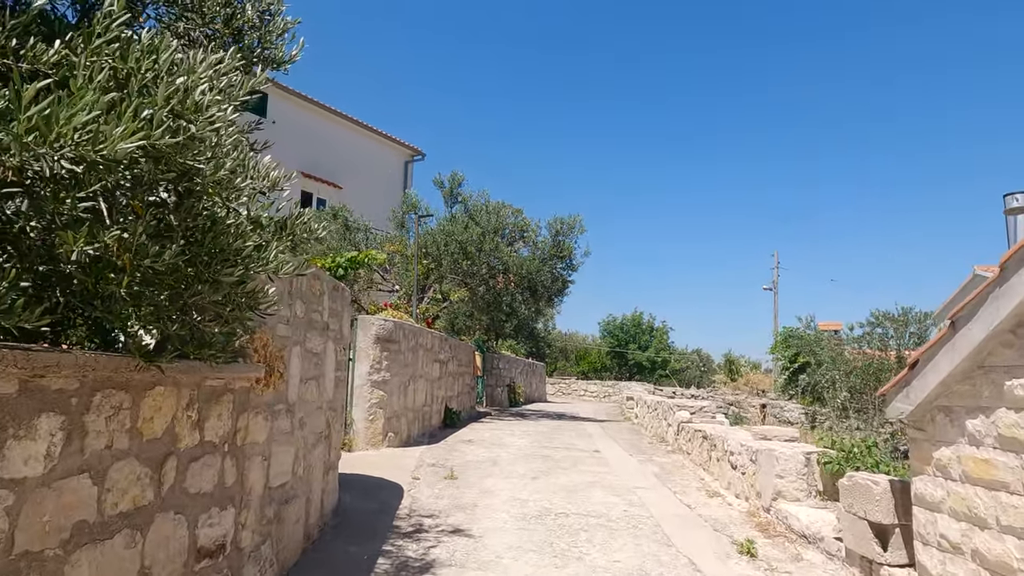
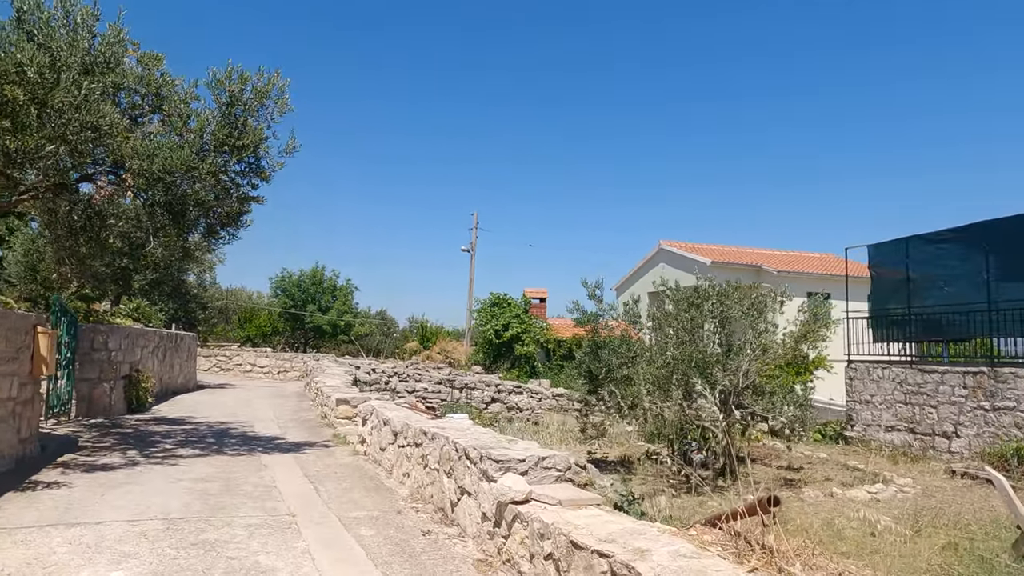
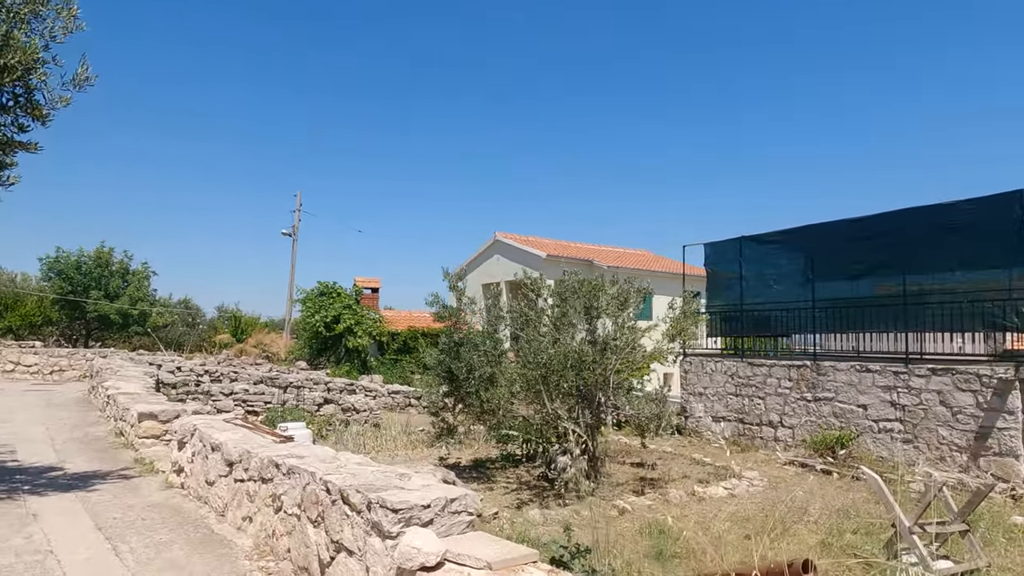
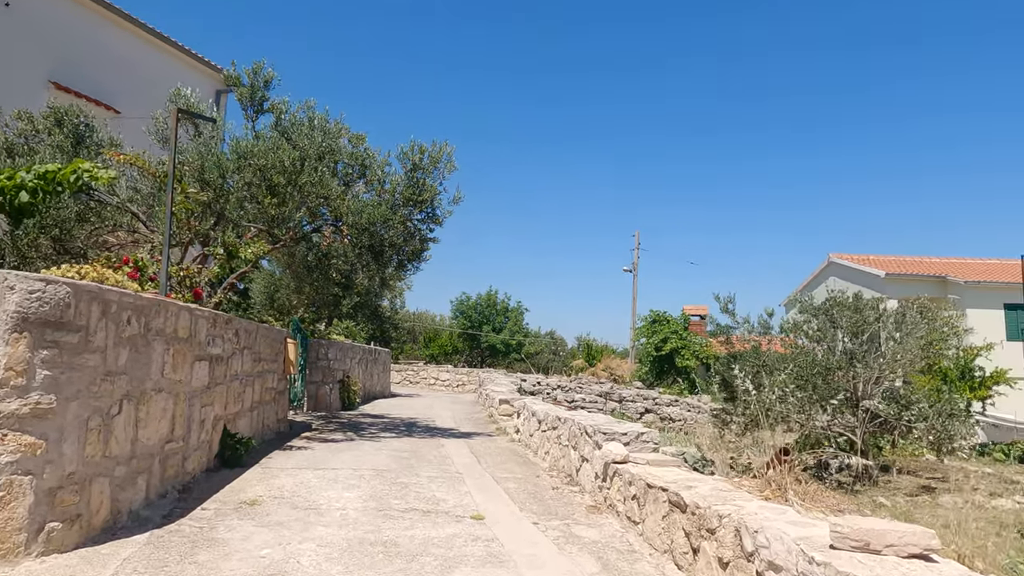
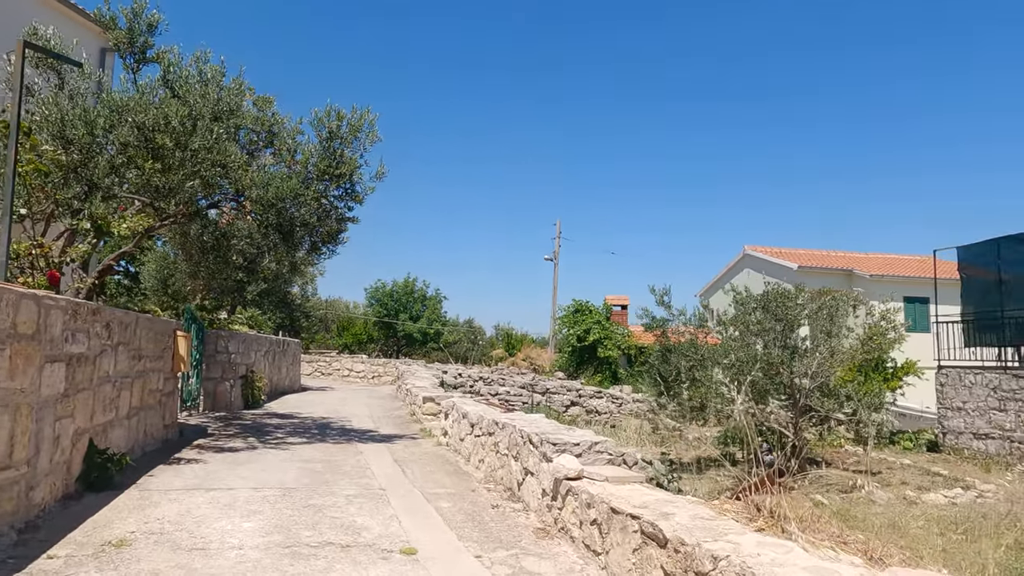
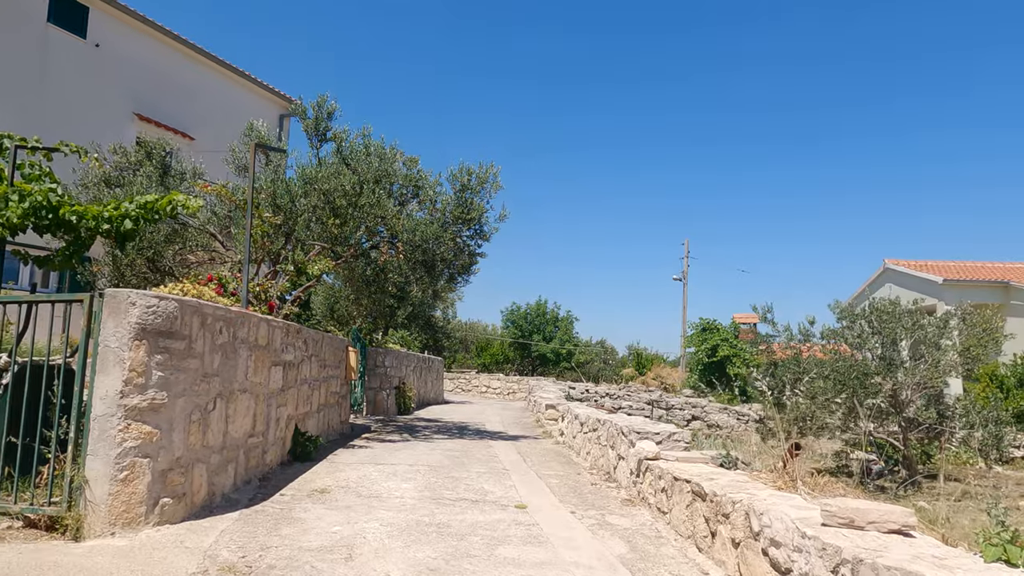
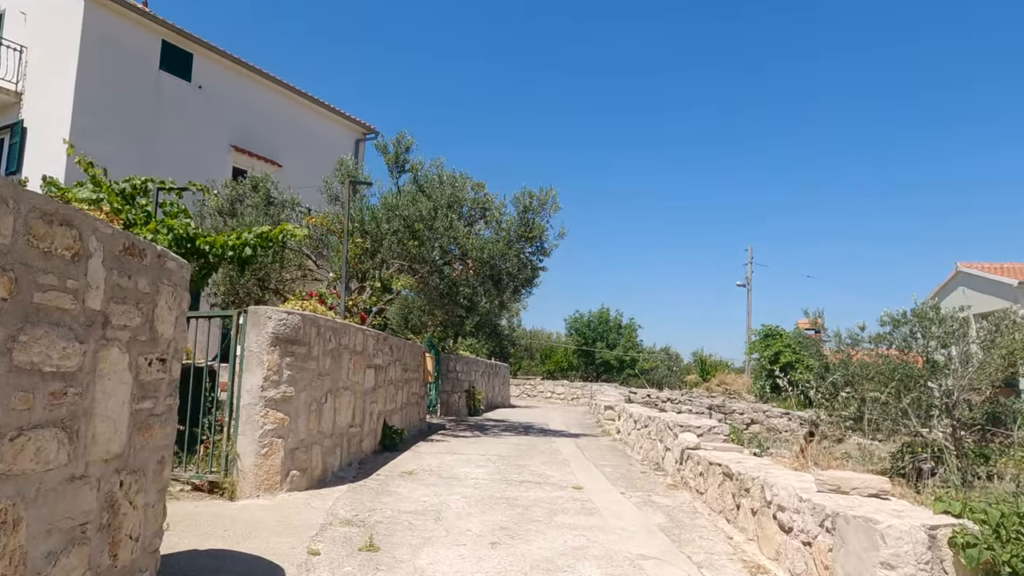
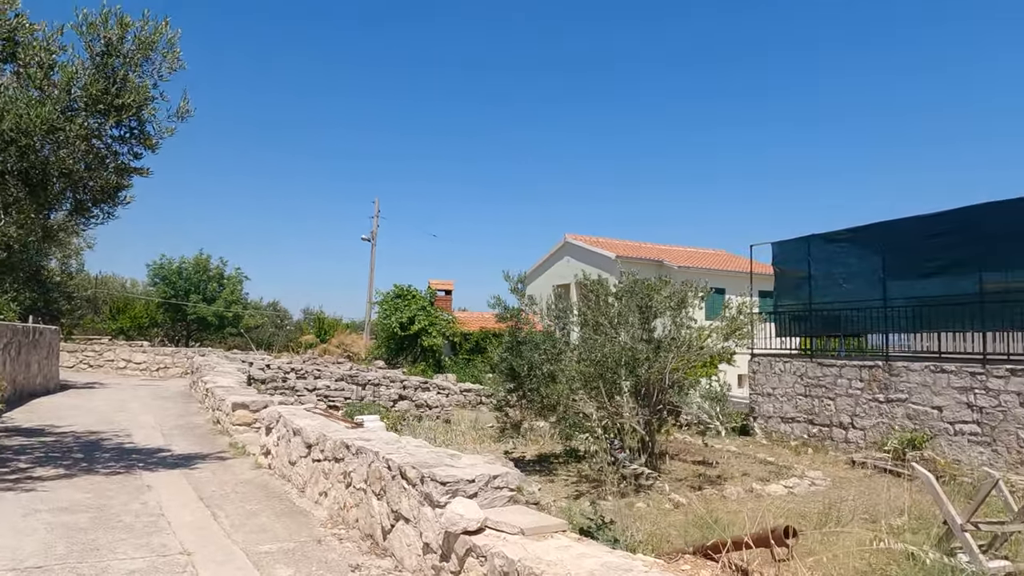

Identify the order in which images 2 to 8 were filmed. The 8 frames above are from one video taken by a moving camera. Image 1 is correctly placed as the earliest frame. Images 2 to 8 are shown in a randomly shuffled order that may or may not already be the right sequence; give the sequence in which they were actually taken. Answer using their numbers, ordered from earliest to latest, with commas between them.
7, 6, 4, 5, 2, 8, 3
